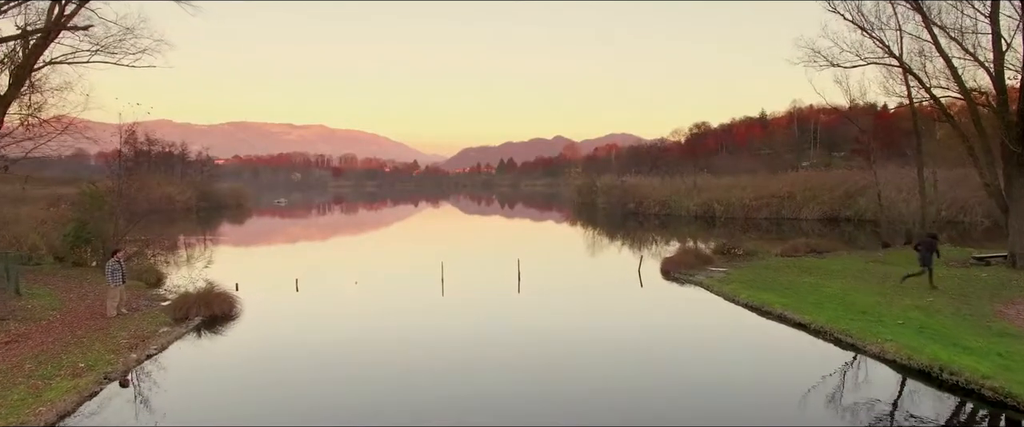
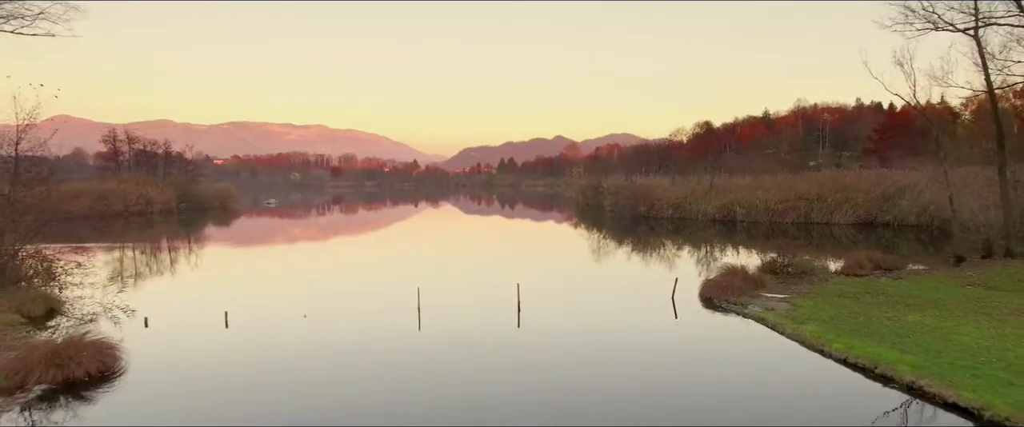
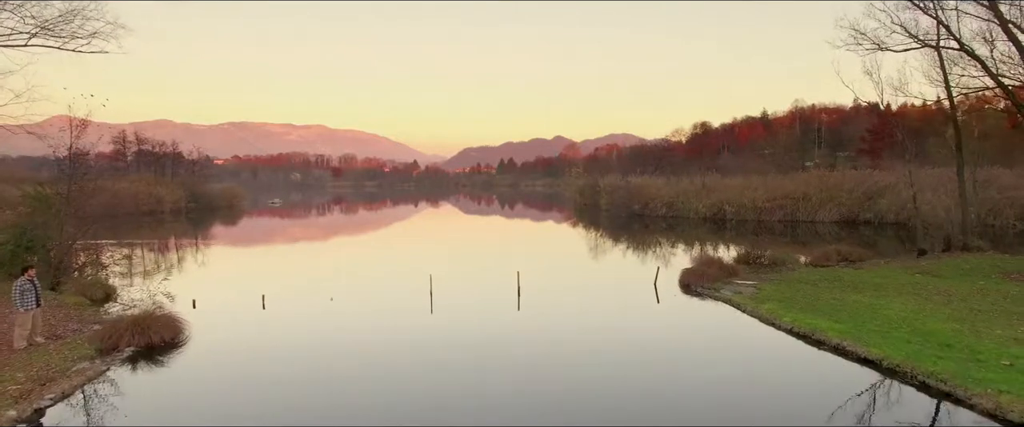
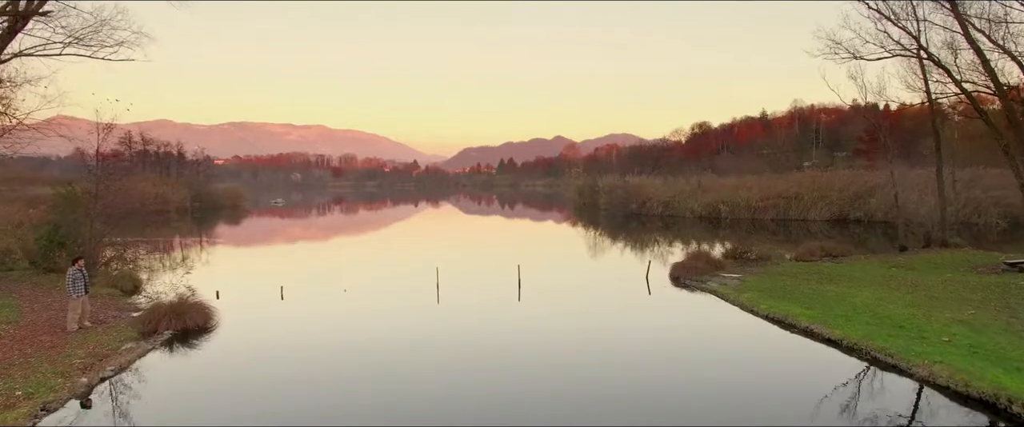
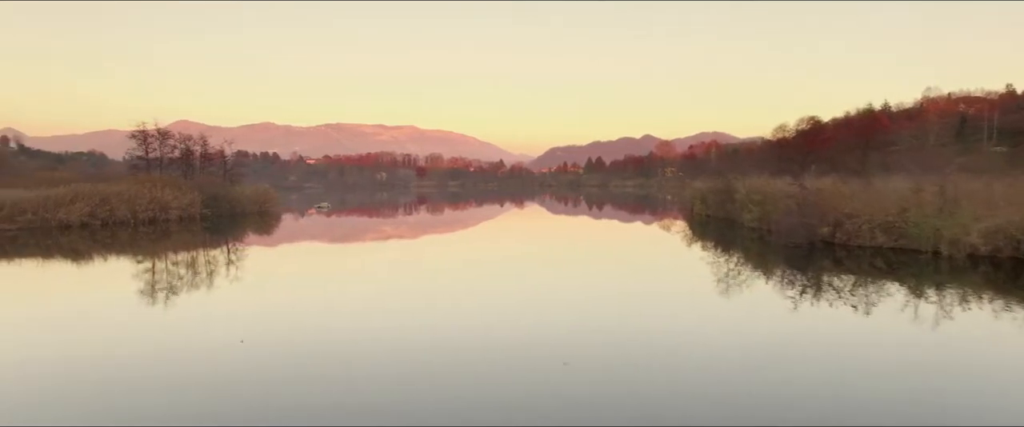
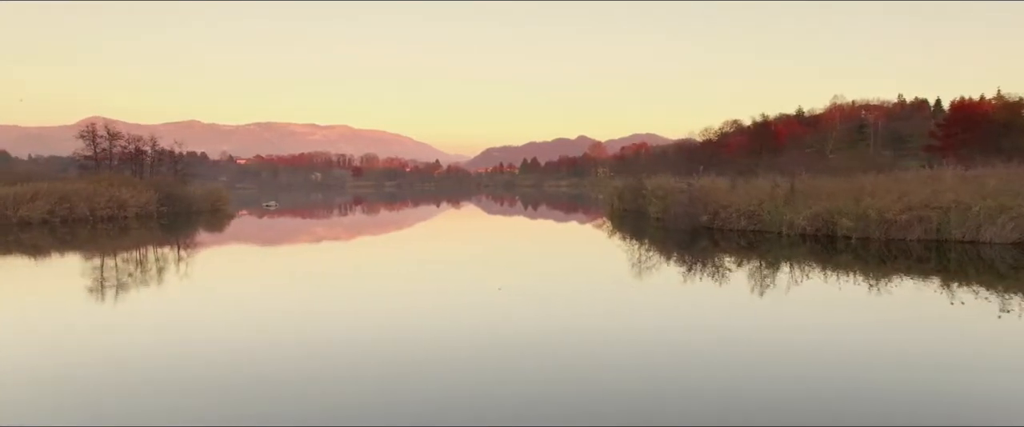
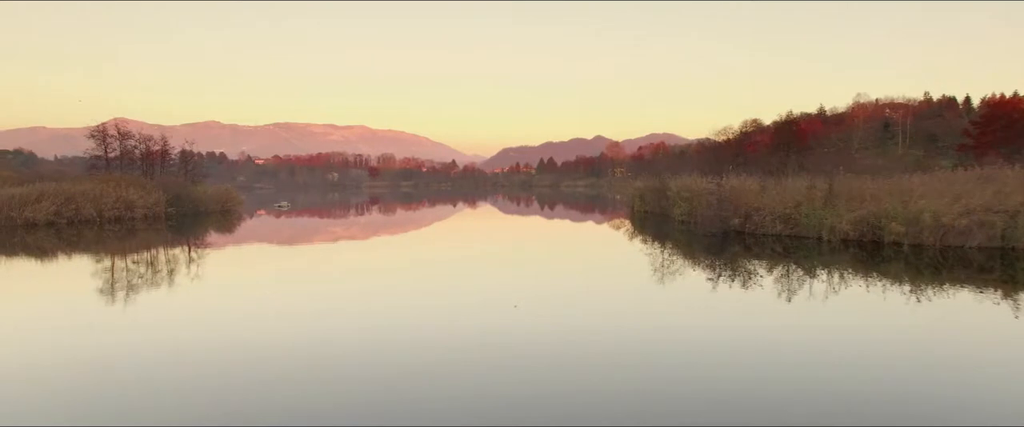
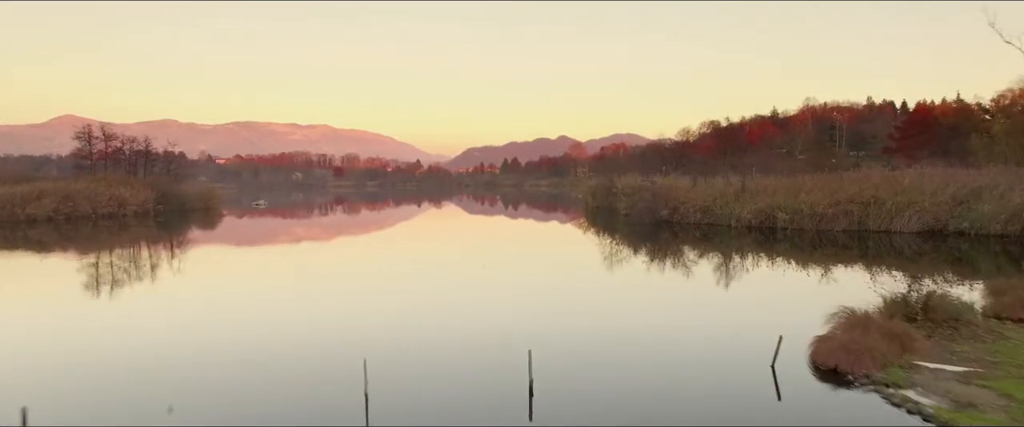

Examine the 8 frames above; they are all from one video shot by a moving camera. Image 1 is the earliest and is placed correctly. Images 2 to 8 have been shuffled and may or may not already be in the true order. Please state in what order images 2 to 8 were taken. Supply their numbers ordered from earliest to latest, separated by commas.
4, 3, 2, 8, 6, 7, 5
